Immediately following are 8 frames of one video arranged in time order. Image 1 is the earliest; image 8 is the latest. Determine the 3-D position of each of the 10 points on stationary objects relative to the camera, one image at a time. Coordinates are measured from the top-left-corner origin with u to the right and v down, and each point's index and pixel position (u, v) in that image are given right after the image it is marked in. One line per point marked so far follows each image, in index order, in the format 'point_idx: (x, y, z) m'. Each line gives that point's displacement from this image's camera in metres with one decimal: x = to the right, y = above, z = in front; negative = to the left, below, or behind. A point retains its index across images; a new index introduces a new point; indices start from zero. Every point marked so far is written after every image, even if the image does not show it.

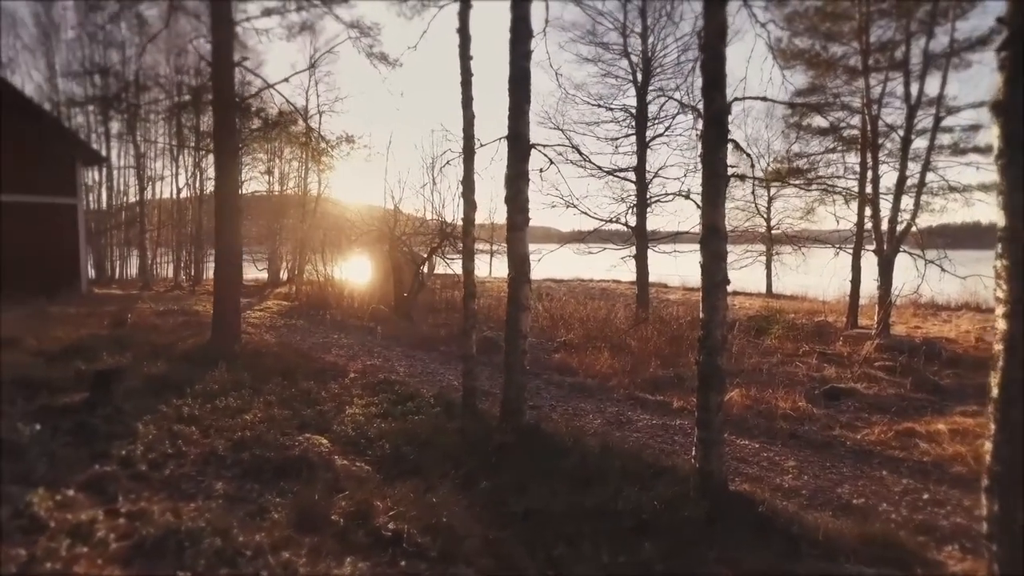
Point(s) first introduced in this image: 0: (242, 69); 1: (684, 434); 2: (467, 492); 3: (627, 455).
0: (-5.7, +4.6, +13.6) m
1: (+2.7, -2.3, +10.0) m
2: (-0.5, -2.2, +7.0) m
3: (+1.5, -2.1, +8.1) m
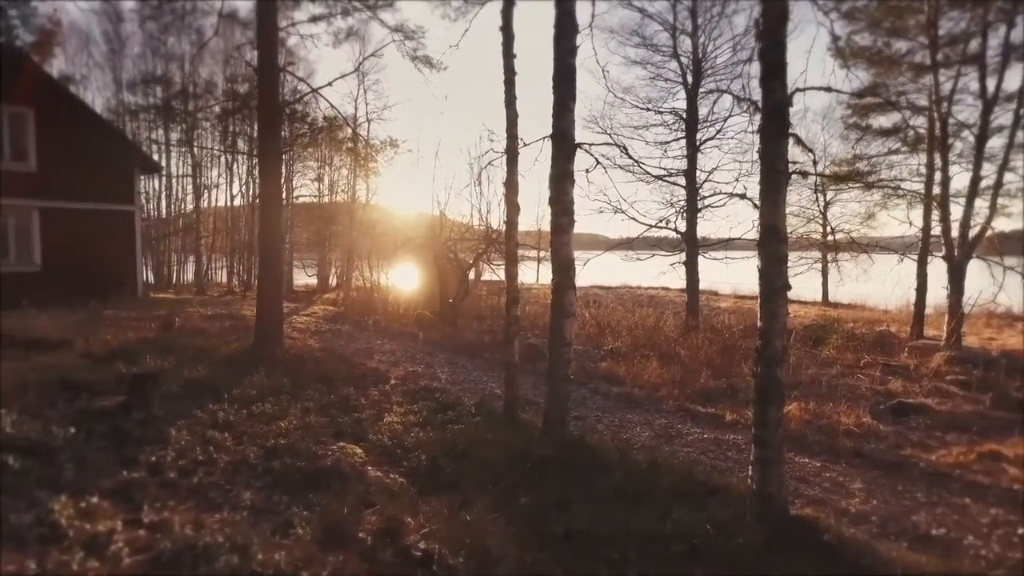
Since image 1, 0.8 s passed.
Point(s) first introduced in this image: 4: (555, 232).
0: (-4.7, +4.5, +13.6) m
1: (+3.3, -2.4, +9.3) m
2: (-0.1, -2.3, +6.6) m
3: (+1.9, -2.2, +7.6) m
4: (+0.6, +0.8, +8.8) m
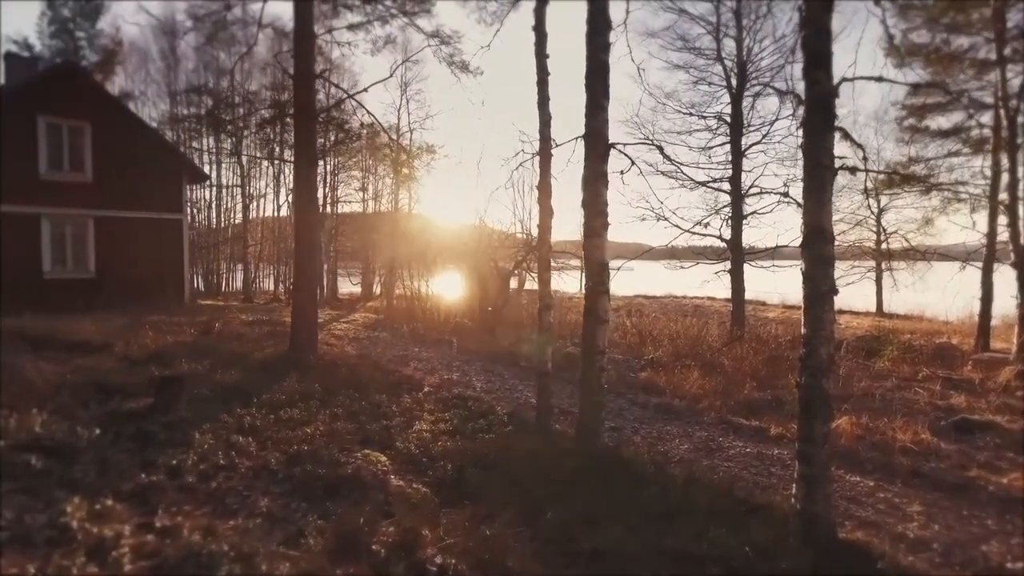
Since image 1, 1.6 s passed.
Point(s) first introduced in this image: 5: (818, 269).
0: (-4.0, +4.4, +13.7) m
1: (+3.7, -2.4, +8.8) m
2: (+0.2, -2.3, +6.3) m
3: (+2.3, -2.2, +7.2) m
4: (+1.0, +0.7, +8.5) m
5: (+2.9, +0.2, +6.2) m
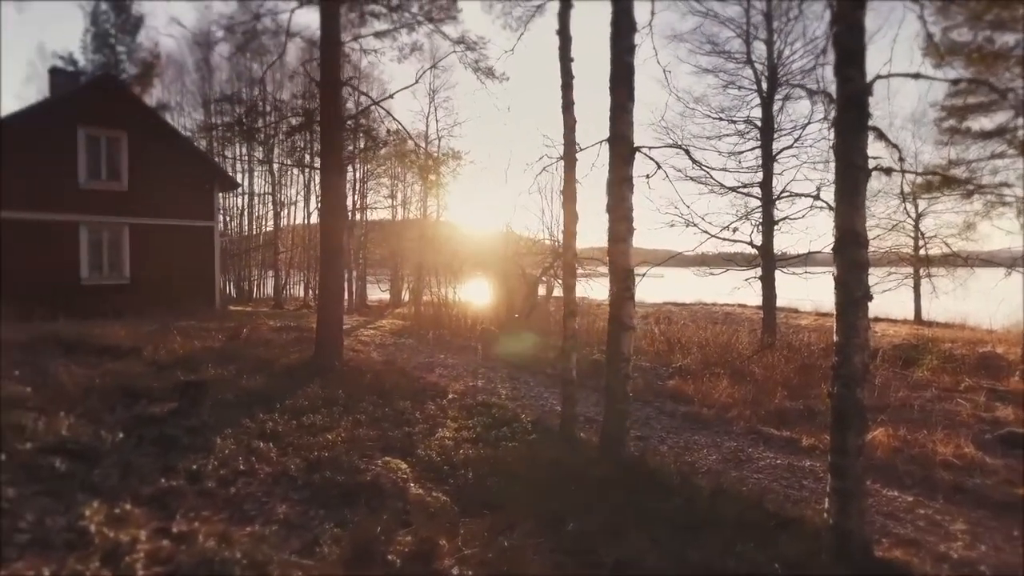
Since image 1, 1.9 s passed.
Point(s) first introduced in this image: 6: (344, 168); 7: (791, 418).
0: (-3.4, +4.2, +13.8) m
1: (+4.0, -2.5, +8.5) m
2: (+0.4, -2.3, +6.1) m
3: (+2.5, -2.3, +6.9) m
4: (+1.3, +0.6, +8.3) m
5: (+3.1, +0.1, +6.0) m
6: (-3.6, +2.6, +13.8) m
7: (+5.0, -2.3, +11.6) m
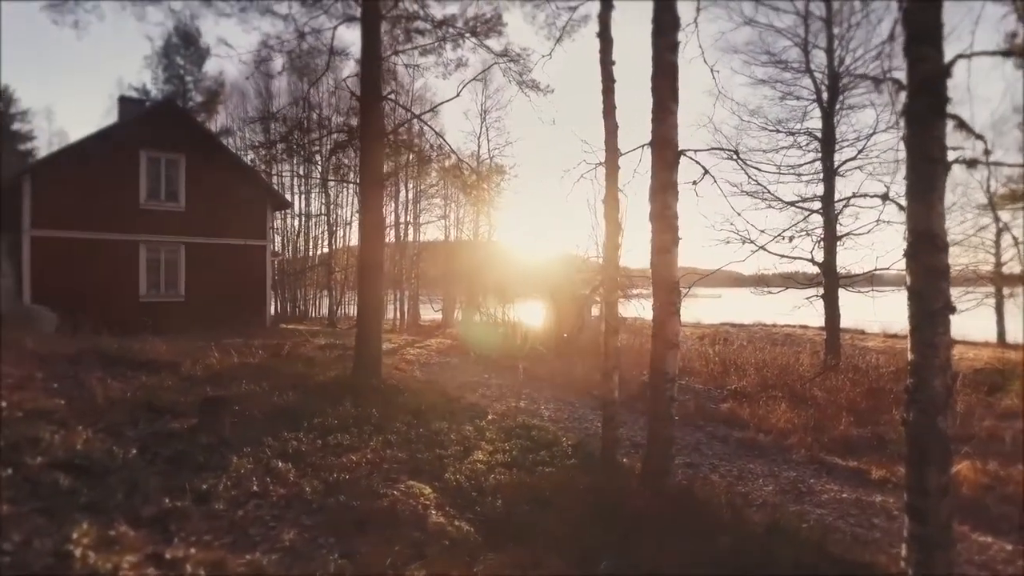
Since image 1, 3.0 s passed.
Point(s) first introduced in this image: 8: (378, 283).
0: (-2.5, +3.9, +13.7) m
1: (+4.4, -2.7, +7.6) m
2: (+0.6, -2.4, +5.5) m
3: (+2.8, -2.4, +6.1) m
4: (+1.7, +0.5, +7.7) m
5: (+3.4, 0.0, +5.2) m
6: (-2.7, +2.2, +13.7) m
7: (+5.7, -2.6, +10.6) m
8: (-2.8, +0.1, +13.4) m
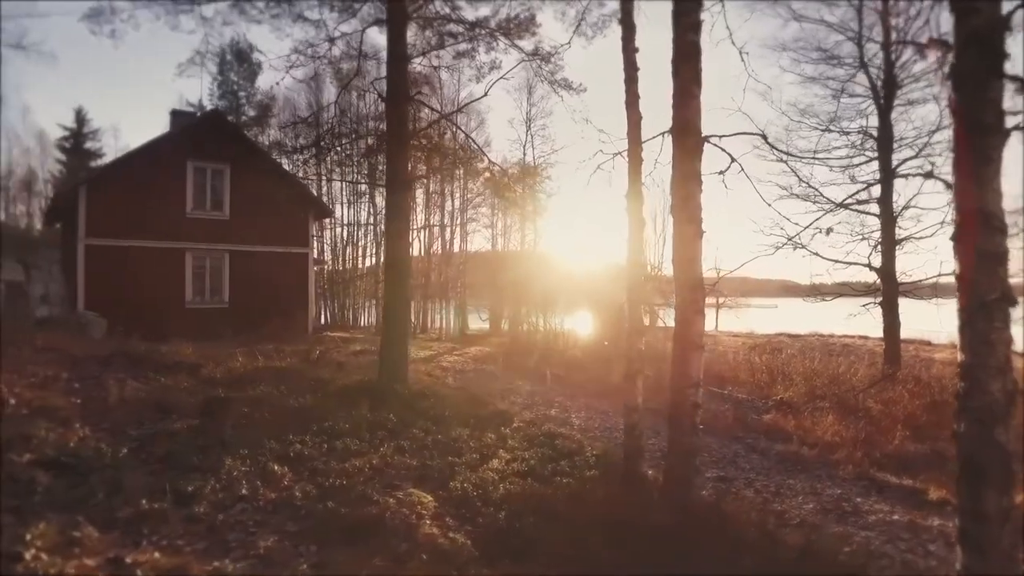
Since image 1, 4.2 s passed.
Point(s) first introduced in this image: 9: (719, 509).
0: (-1.9, +3.8, +13.5) m
1: (+4.5, -2.7, +6.7) m
2: (+0.6, -2.4, +5.0) m
3: (+2.8, -2.4, +5.5) m
4: (+1.9, +0.5, +7.2) m
5: (+3.3, +0.1, +4.5) m
6: (-2.1, +2.2, +13.5) m
7: (+6.0, -2.6, +9.7) m
8: (-2.2, 0.0, +13.2) m
9: (+2.1, -2.3, +6.7) m
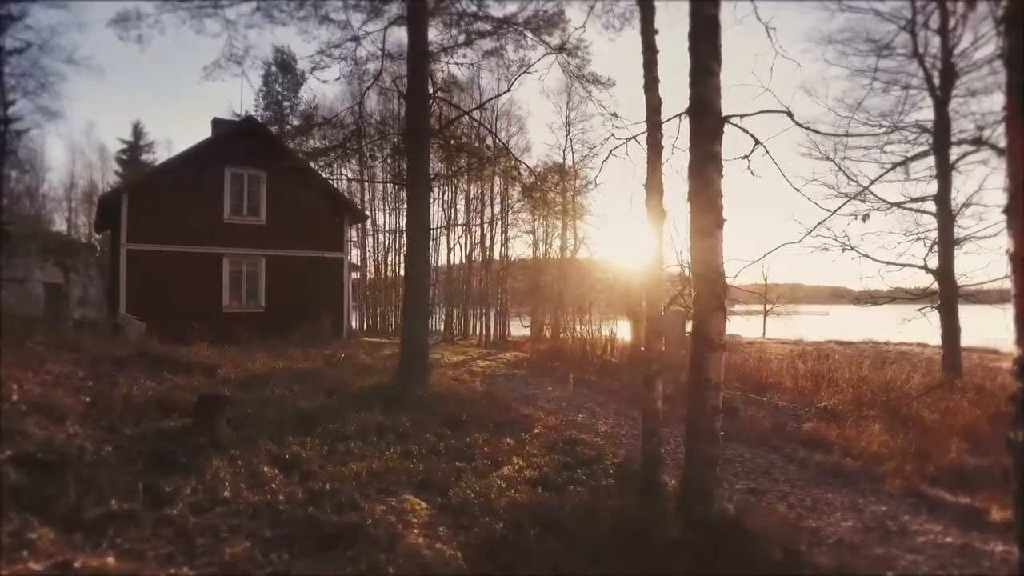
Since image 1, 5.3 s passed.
0: (-1.4, +3.8, +13.2) m
1: (+4.5, -2.6, +6.0) m
2: (+0.5, -2.3, +4.5) m
3: (+2.7, -2.3, +4.8) m
4: (+1.9, +0.5, +6.6) m
5: (+3.1, +0.2, +3.9) m
6: (-1.6, +2.1, +13.2) m
7: (+6.2, -2.6, +8.8) m
8: (-1.7, 0.0, +12.9) m
9: (+2.2, -2.2, +6.1) m
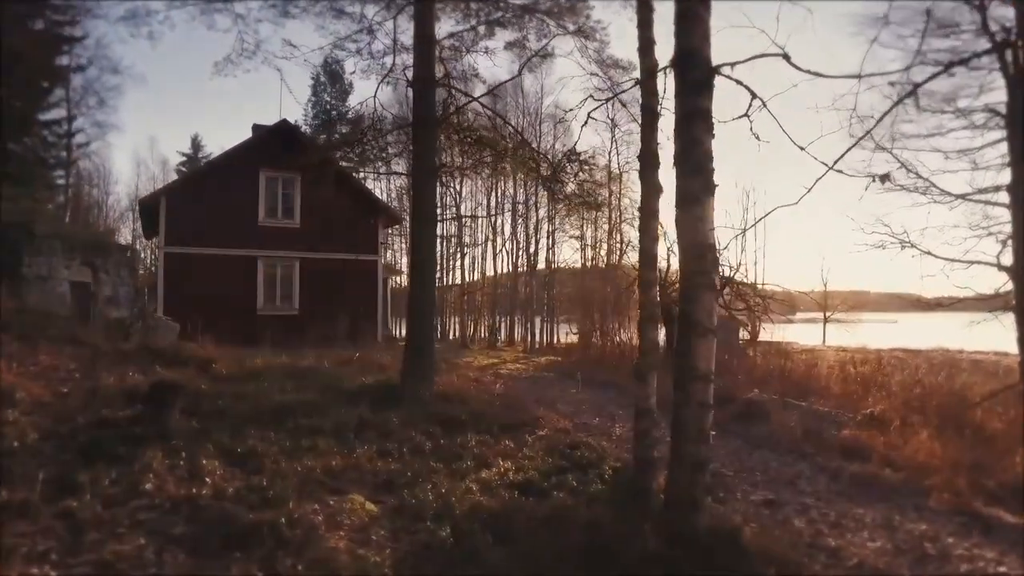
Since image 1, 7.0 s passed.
0: (-1.2, +3.9, +12.7) m
1: (+4.1, -2.4, +4.8) m
2: (-0.1, -2.0, +3.7) m
3: (+2.2, -2.0, +3.9) m
4: (+1.6, +0.7, +5.8) m
5: (+2.5, +0.5, +2.9) m
6: (-1.3, +2.2, +12.6) m
7: (+6.1, -2.4, +7.5) m
8: (-1.5, +0.1, +12.3) m
9: (+1.8, -2.0, +5.2) m
